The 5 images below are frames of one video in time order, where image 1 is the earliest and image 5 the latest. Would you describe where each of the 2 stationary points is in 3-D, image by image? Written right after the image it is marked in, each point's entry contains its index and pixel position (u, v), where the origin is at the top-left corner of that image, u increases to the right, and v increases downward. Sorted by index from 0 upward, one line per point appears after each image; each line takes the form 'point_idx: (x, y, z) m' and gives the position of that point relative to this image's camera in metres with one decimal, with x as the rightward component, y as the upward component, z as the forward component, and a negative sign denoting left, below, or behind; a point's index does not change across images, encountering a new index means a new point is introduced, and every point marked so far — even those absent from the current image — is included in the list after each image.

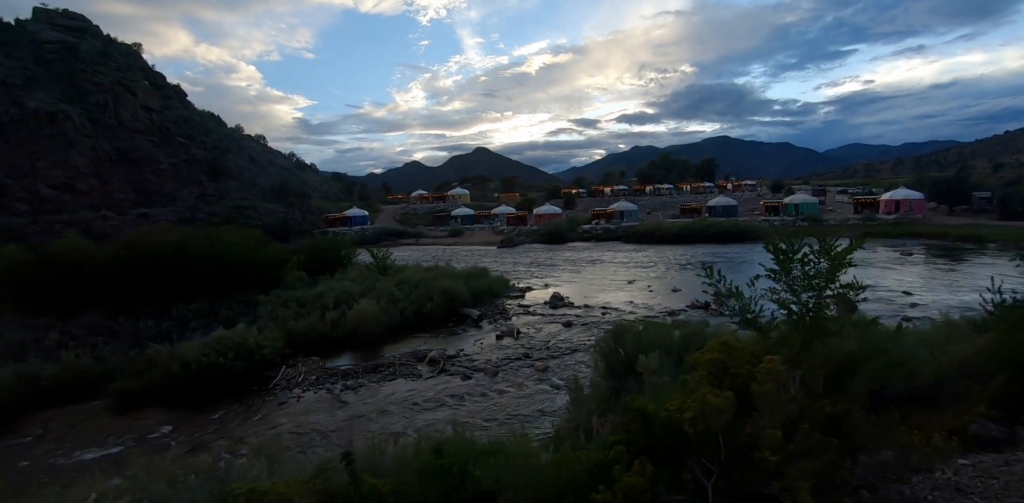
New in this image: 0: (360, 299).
0: (-4.4, -1.3, +14.1) m
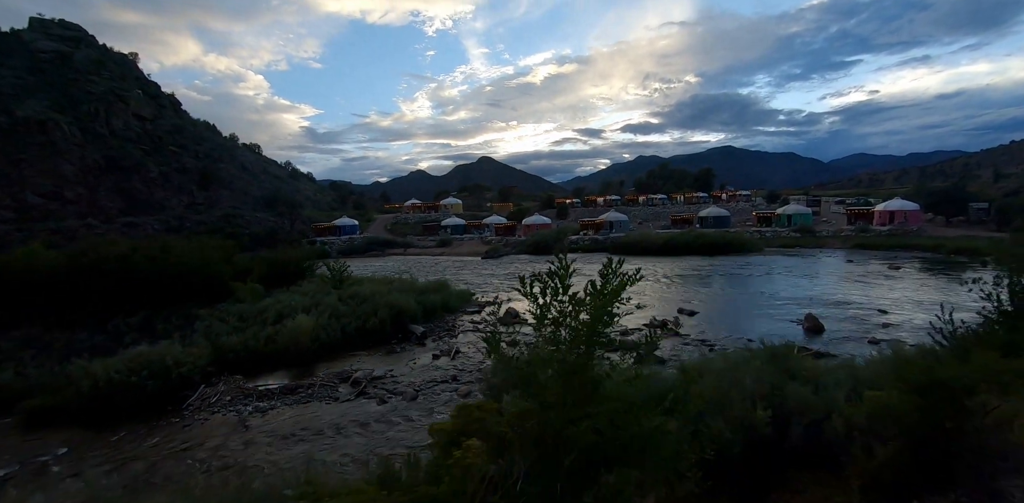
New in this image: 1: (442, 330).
0: (-5.7, -1.7, +13.4) m
1: (-1.8, -2.0, +12.8) m
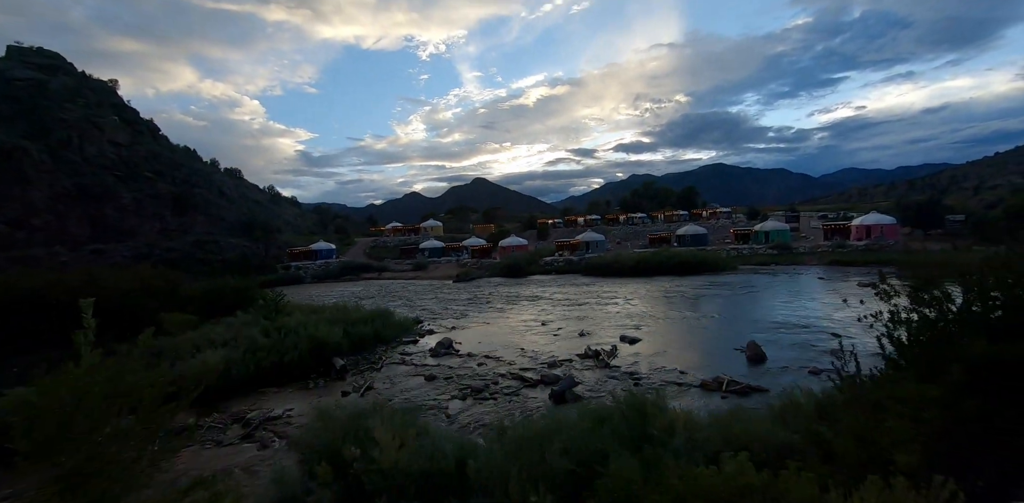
0: (-7.4, -2.4, +12.5) m
1: (-3.5, -2.7, +11.9) m
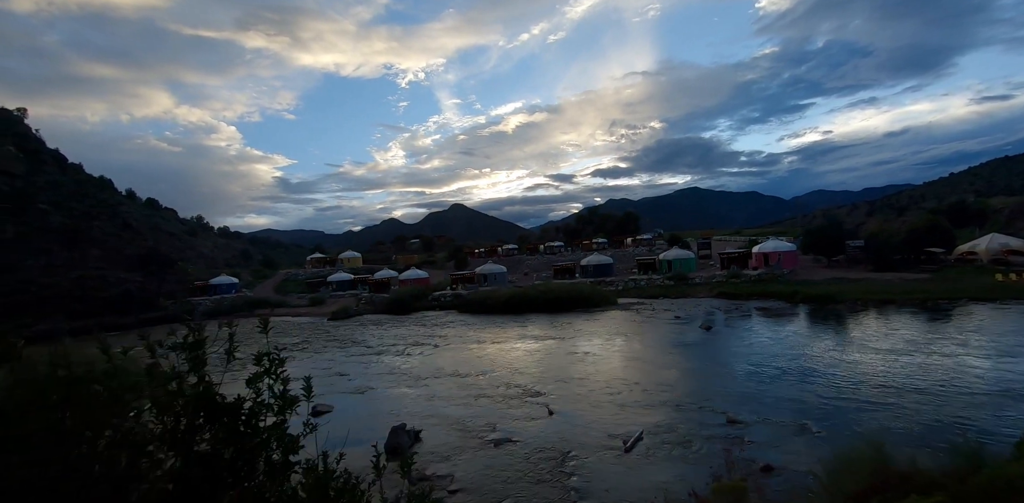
0: (-14.1, -3.6, +10.4) m
1: (-10.2, -3.9, +9.9) m
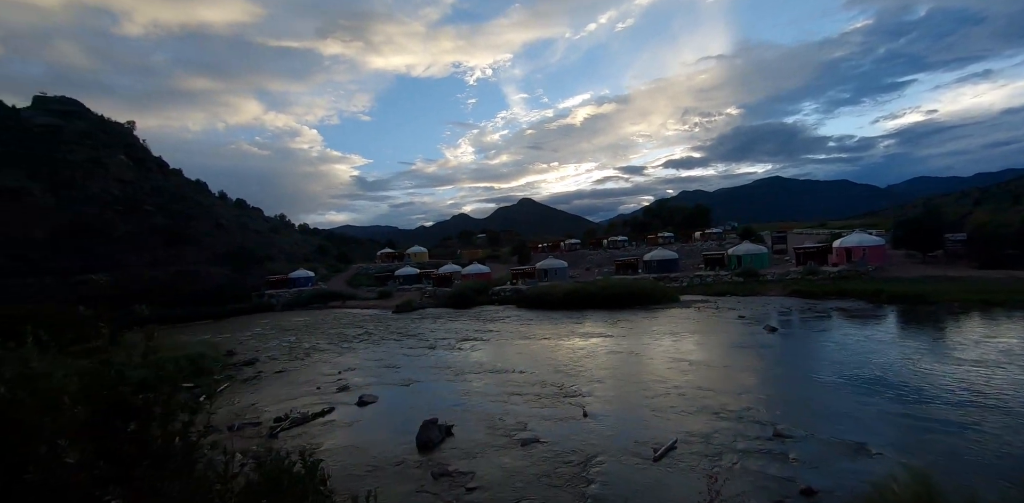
0: (-13.1, -3.6, +12.3) m
1: (-9.3, -3.8, +11.3) m
